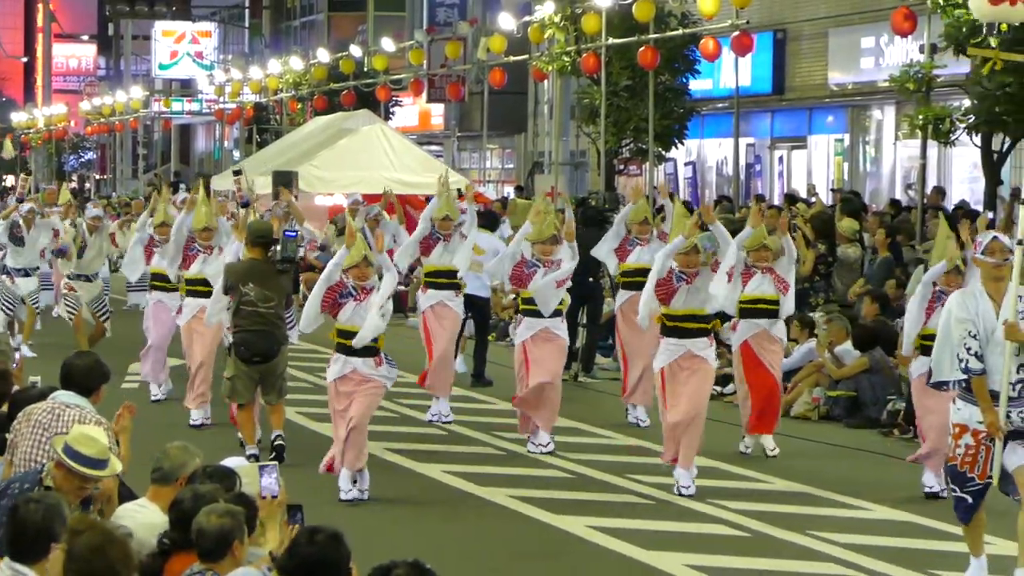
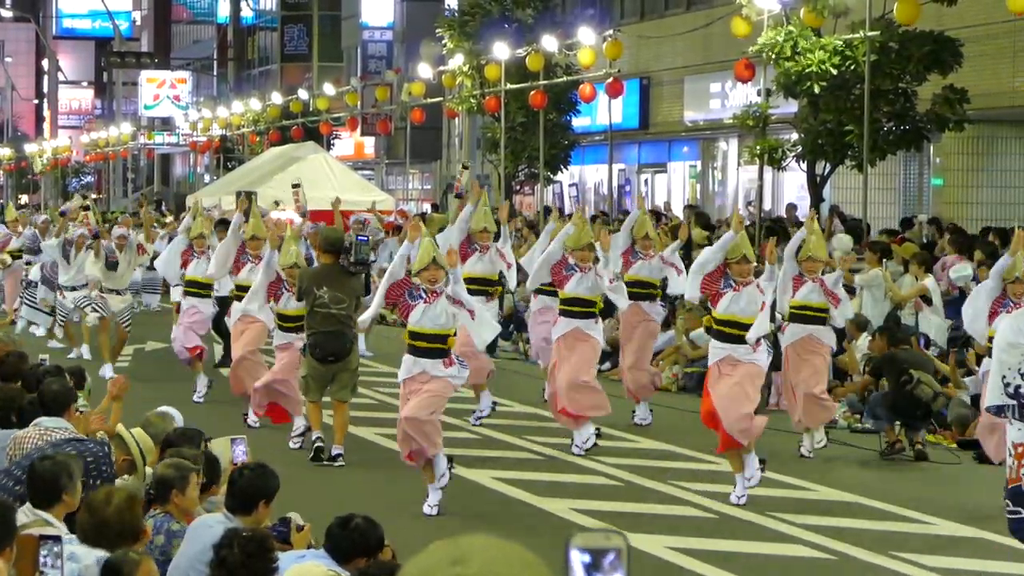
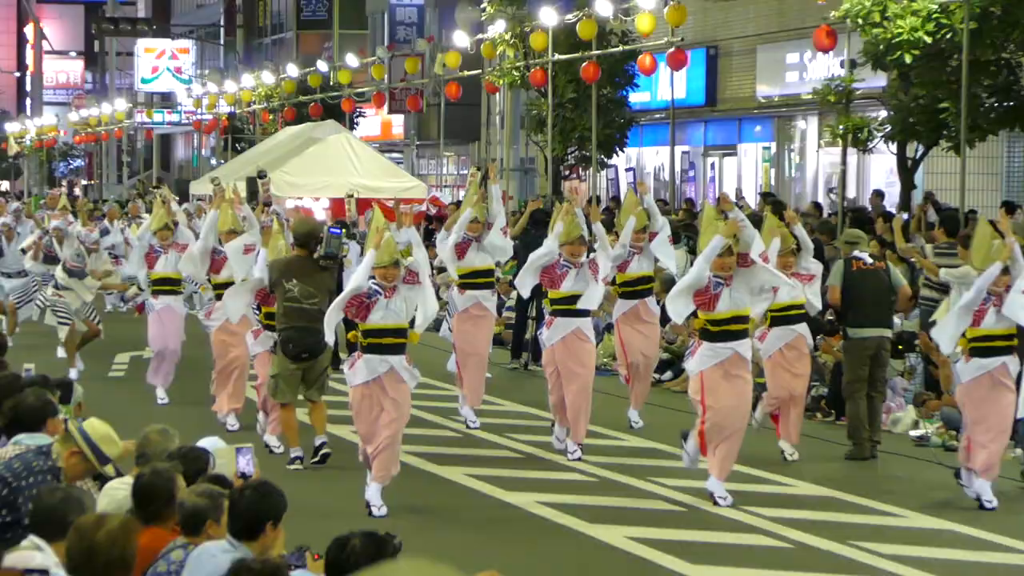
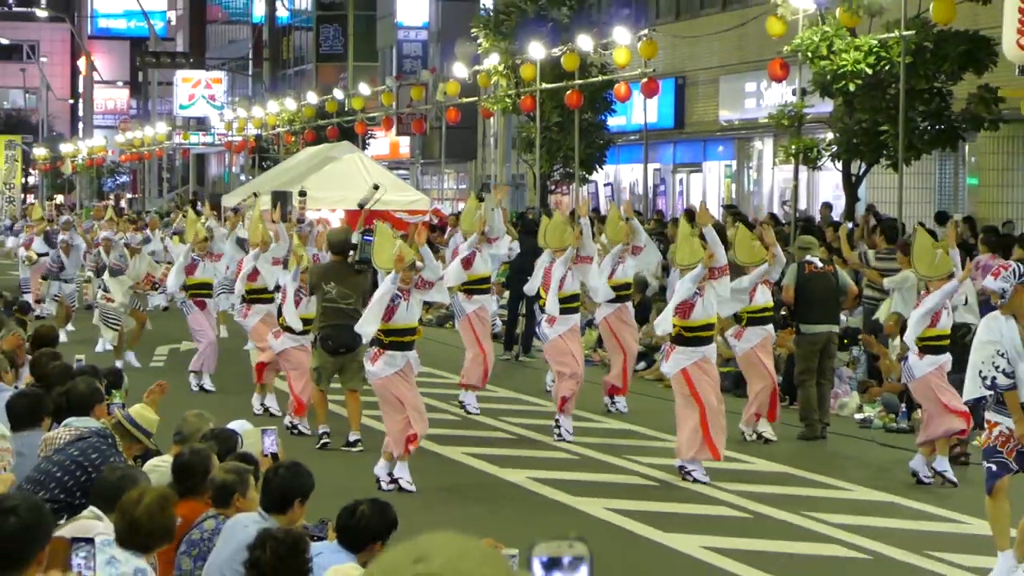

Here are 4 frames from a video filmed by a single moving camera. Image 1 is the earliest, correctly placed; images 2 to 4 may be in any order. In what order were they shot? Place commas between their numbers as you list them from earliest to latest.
3, 4, 2
